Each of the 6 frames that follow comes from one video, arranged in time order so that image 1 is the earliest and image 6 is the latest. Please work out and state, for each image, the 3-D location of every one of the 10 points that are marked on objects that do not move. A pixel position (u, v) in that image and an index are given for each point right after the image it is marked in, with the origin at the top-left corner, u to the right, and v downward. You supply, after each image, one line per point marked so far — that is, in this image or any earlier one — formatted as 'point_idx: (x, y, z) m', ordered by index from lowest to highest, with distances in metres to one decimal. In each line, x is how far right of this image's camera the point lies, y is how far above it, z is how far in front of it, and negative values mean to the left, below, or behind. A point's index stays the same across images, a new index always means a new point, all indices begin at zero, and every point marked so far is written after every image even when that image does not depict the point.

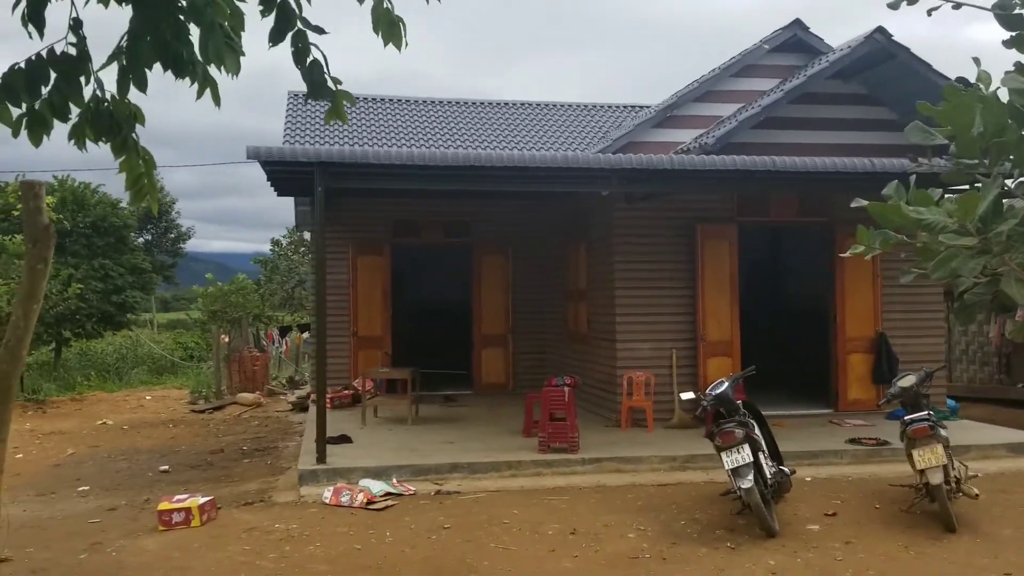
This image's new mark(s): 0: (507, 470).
0: (0.0, -1.2, +6.2) m
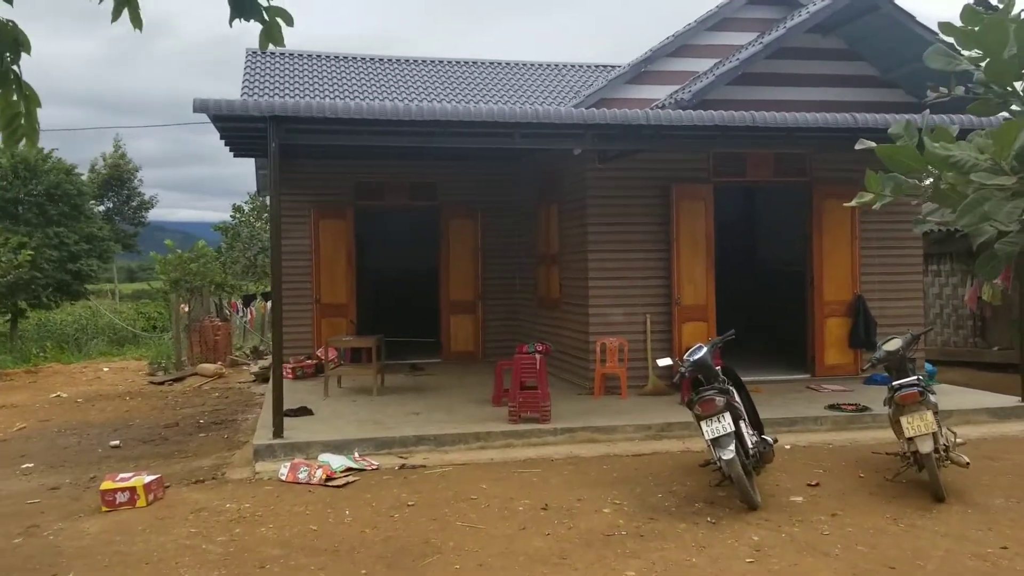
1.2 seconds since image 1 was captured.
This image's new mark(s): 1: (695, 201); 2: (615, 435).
0: (-0.2, -1.0, +5.9) m
1: (+1.5, +0.7, +7.7) m
2: (+0.7, -1.0, +6.1) m
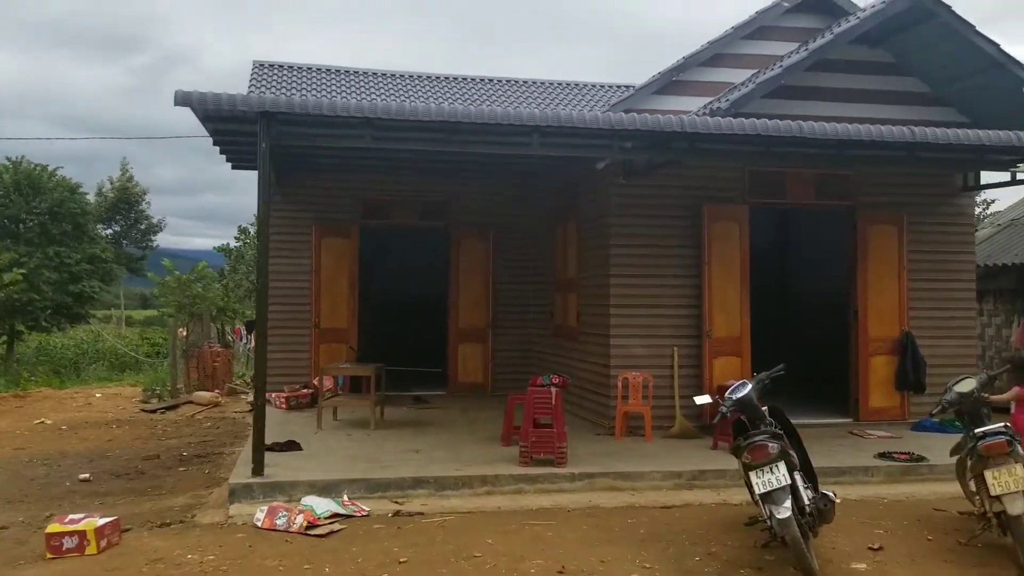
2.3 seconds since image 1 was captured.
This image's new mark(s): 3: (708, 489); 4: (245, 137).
0: (-0.2, -1.1, +5.2) m
1: (+1.7, +0.5, +7.0) m
2: (+0.7, -1.1, +5.4) m
3: (+1.2, -1.2, +5.4) m
4: (-1.8, +1.0, +6.3) m
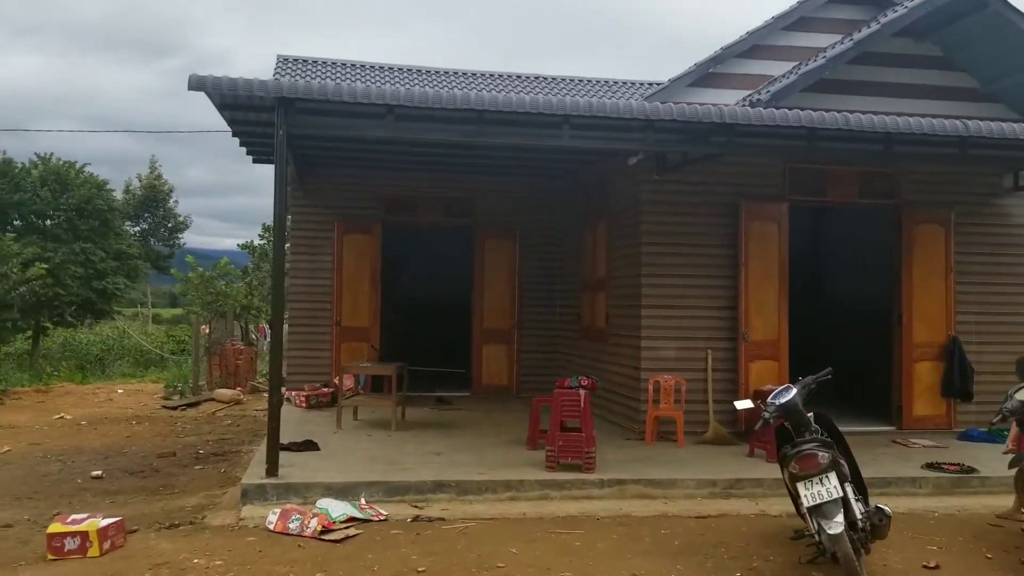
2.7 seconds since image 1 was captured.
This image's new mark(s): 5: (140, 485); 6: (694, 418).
0: (0.0, -1.1, +5.0) m
1: (+1.9, +0.5, +6.7) m
2: (+0.9, -1.1, +5.1) m
3: (+1.3, -1.2, +5.1) m
4: (-1.6, +1.1, +6.1) m
5: (-2.4, -1.3, +6.0) m
6: (+1.3, -0.9, +6.7) m
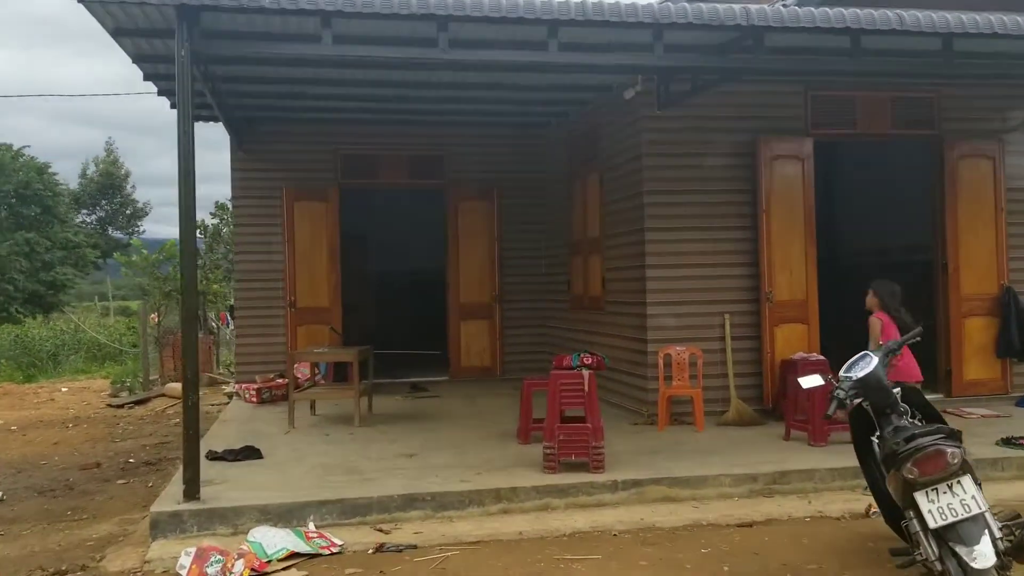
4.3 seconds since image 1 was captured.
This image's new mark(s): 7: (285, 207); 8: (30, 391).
0: (-0.1, -0.9, +3.9) m
1: (+1.7, +0.8, +5.7) m
2: (+0.9, -0.9, +4.1) m
3: (+1.3, -0.9, +4.1) m
4: (-1.8, +1.2, +4.9) m
5: (-2.5, -1.2, +4.9) m
6: (+1.2, -0.7, +5.7) m
7: (-1.8, +0.7, +7.5) m
8: (-6.5, -1.4, +12.5) m
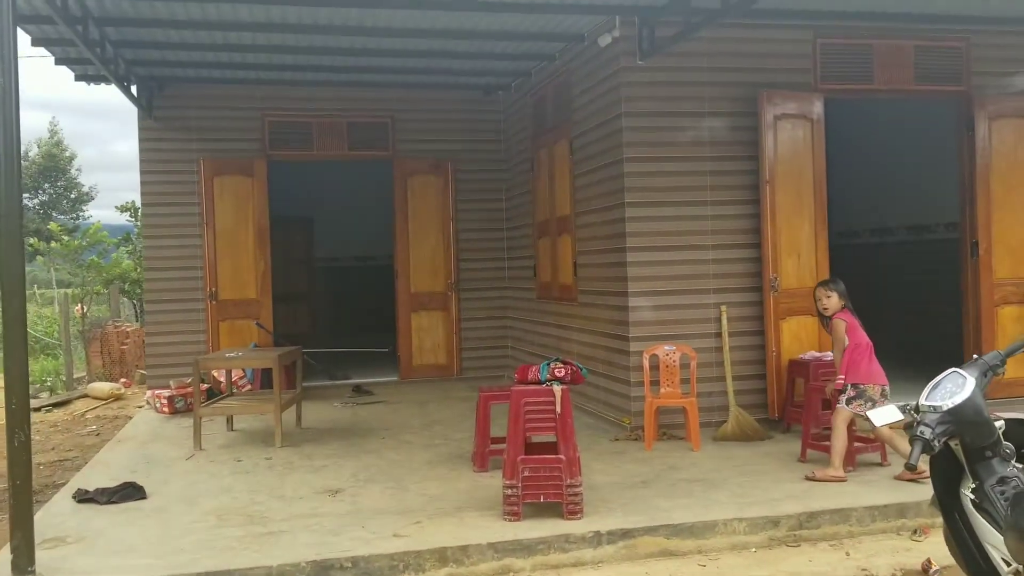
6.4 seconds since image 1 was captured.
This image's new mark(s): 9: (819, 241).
0: (-0.2, -0.9, +2.9) m
1: (+1.5, +0.9, +4.7) m
2: (+0.7, -0.9, +3.1) m
3: (+1.1, -0.9, +3.2) m
4: (-2.0, +1.2, +3.9) m
5: (-2.7, -1.2, +3.9) m
6: (+1.0, -0.6, +4.7) m
7: (-2.1, +0.7, +6.4) m
8: (-7.0, -1.3, +11.3) m
9: (+1.6, +0.3, +4.8) m
